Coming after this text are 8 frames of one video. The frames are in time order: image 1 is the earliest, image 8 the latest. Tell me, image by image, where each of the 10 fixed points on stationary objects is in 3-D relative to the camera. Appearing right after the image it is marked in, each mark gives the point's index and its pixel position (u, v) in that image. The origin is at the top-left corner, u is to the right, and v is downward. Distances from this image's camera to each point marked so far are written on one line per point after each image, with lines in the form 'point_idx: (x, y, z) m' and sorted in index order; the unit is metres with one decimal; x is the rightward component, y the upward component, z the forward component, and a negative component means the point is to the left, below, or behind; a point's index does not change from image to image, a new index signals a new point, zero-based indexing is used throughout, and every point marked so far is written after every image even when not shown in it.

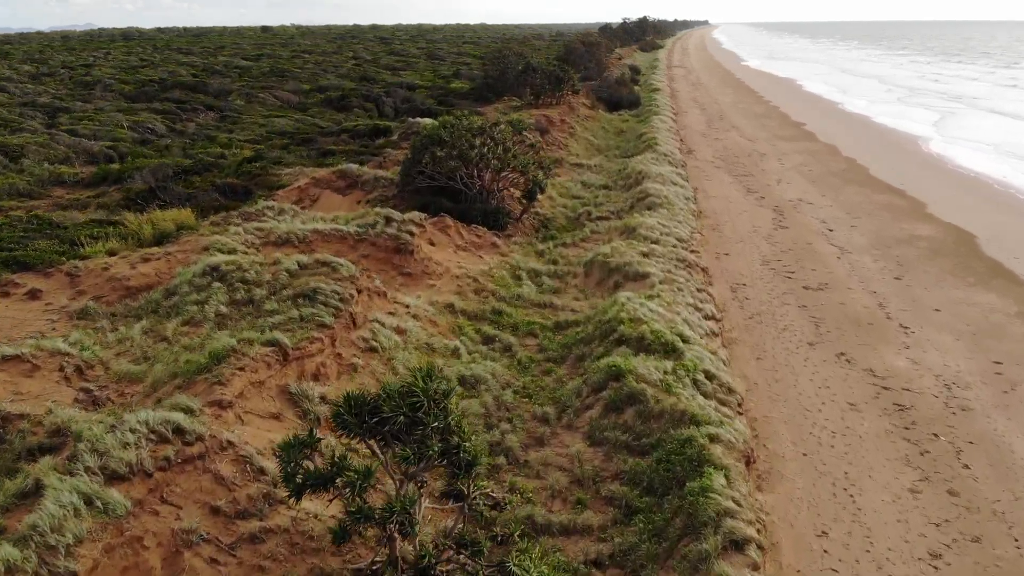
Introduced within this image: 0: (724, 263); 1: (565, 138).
0: (+4.2, +0.5, +11.0) m
1: (+1.9, +5.2, +19.8) m
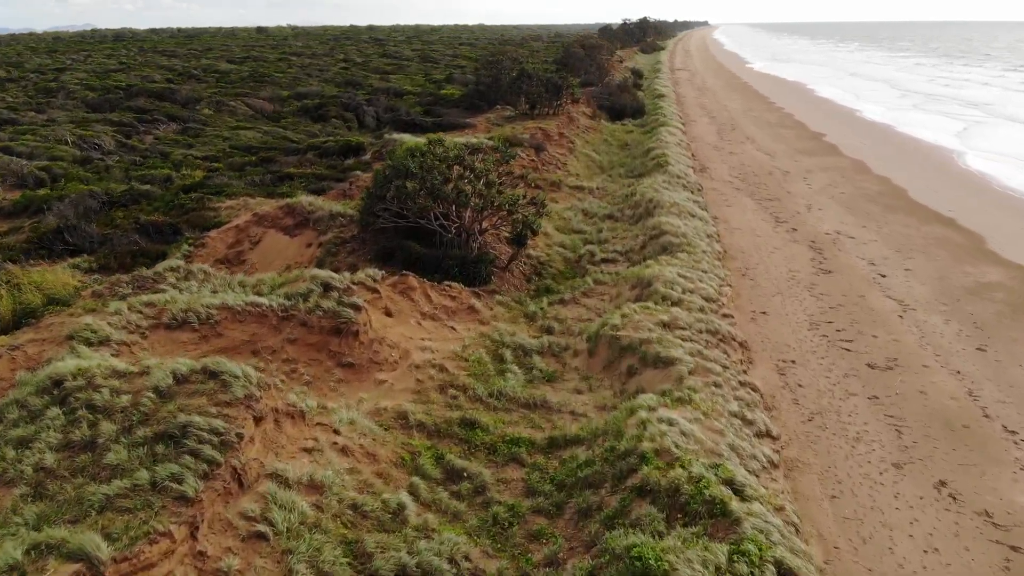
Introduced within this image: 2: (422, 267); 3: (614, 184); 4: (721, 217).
0: (+3.9, -0.6, +8.8) m
1: (+1.6, +4.1, +17.5) m
2: (-1.5, +0.4, +9.3) m
3: (+3.0, +3.0, +16.4) m
4: (+5.1, +1.7, +13.8) m
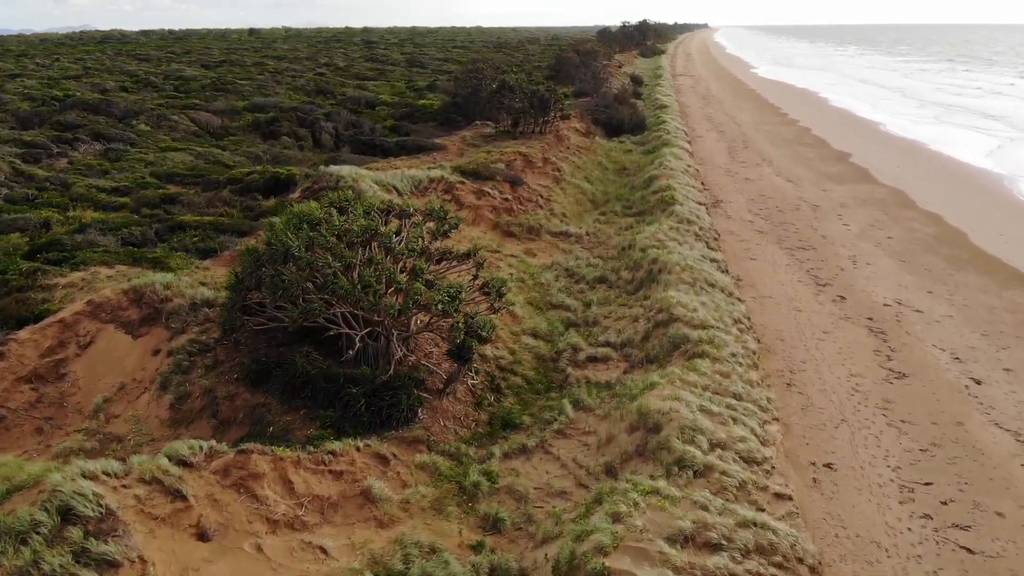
0: (+3.2, -2.2, +5.6) m
1: (+0.9, +2.5, +14.4) m
2: (-2.2, -1.2, +6.2) m
3: (+2.3, +1.5, +13.3) m
4: (+4.4, +0.1, +10.7) m
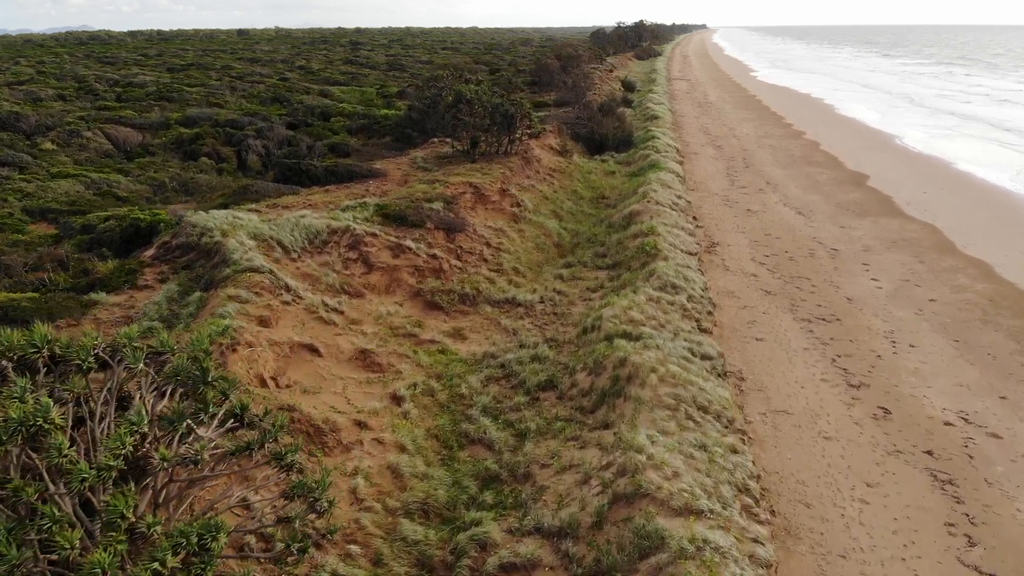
0: (+2.1, -3.6, +2.7) m
1: (-0.3, +1.1, +11.5) m
2: (-3.3, -2.6, +3.2) m
3: (+1.1, 0.0, +10.3) m
4: (+3.2, -1.3, +7.7) m
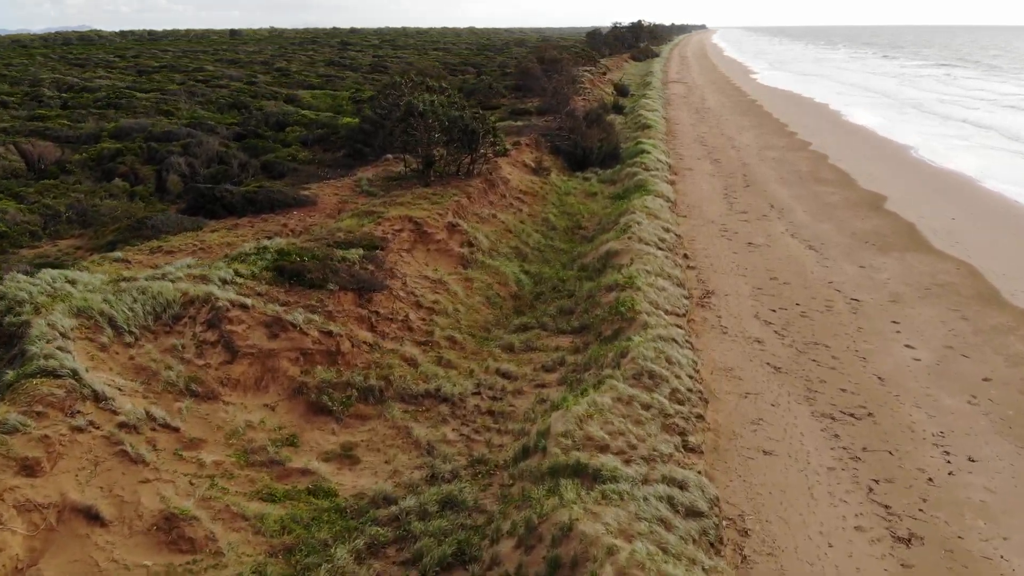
0: (+1.1, -4.7, +0.3) m
1: (-1.2, 0.0, +9.1) m
2: (-4.3, -3.7, +0.8) m
3: (+0.1, -1.1, +7.9) m
4: (+2.3, -2.4, +5.3) m
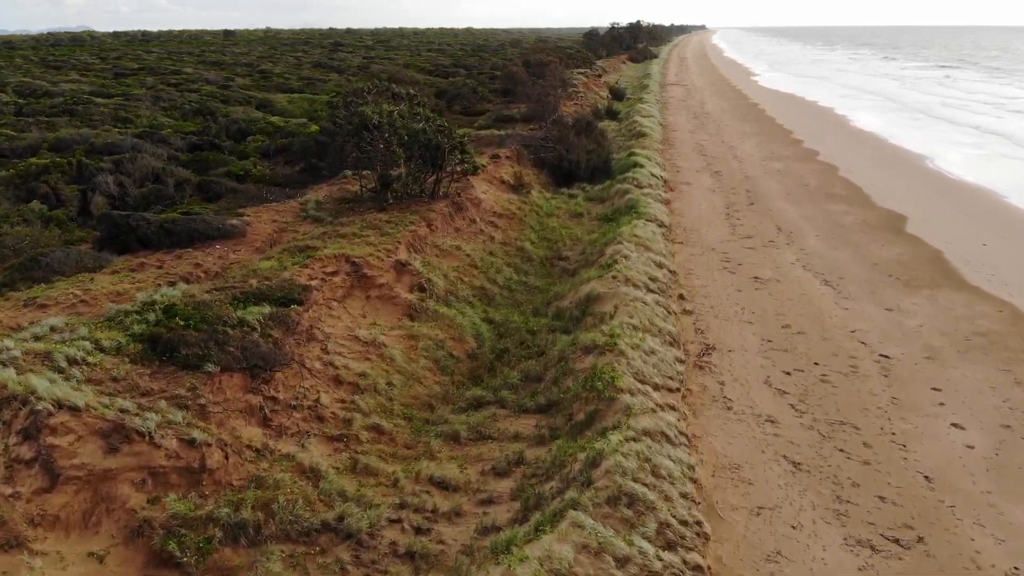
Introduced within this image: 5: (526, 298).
0: (+0.5, -5.6, -1.5) m
1: (-1.9, -0.9, +7.3) m
2: (-4.9, -4.6, -1.0) m
3: (-0.5, -1.9, +6.2) m
4: (+1.7, -3.2, +3.5) m
5: (+0.2, -0.1, +10.0) m
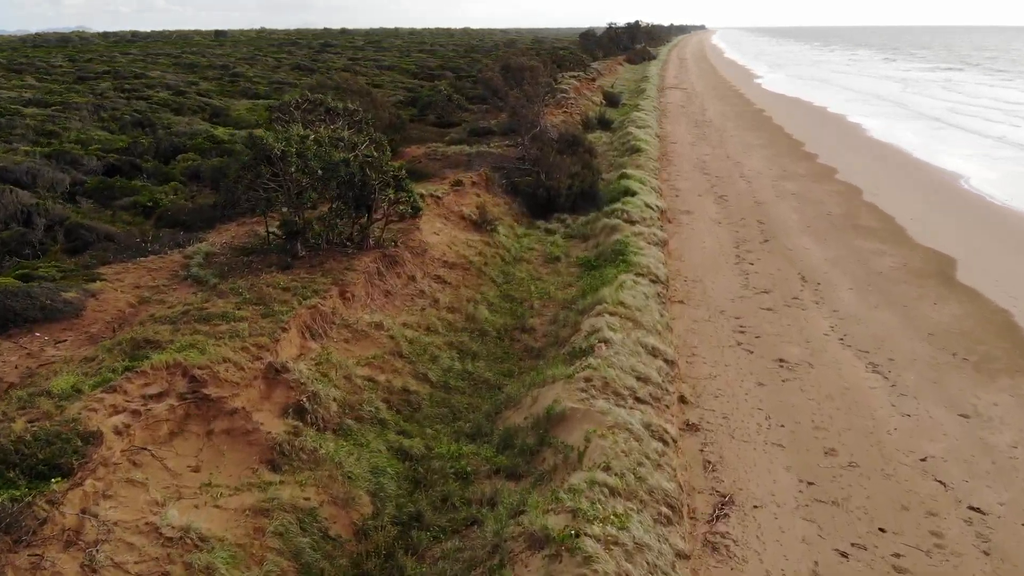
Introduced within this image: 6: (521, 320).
0: (-0.3, -6.9, -4.2) m
1: (-2.7, -2.2, +4.5) m
2: (-5.7, -5.9, -3.7) m
3: (-1.3, -3.2, +3.4) m
4: (+0.9, -4.5, +0.8) m
5: (-0.6, -1.4, +7.3) m
6: (+0.1, -0.5, +9.3) m
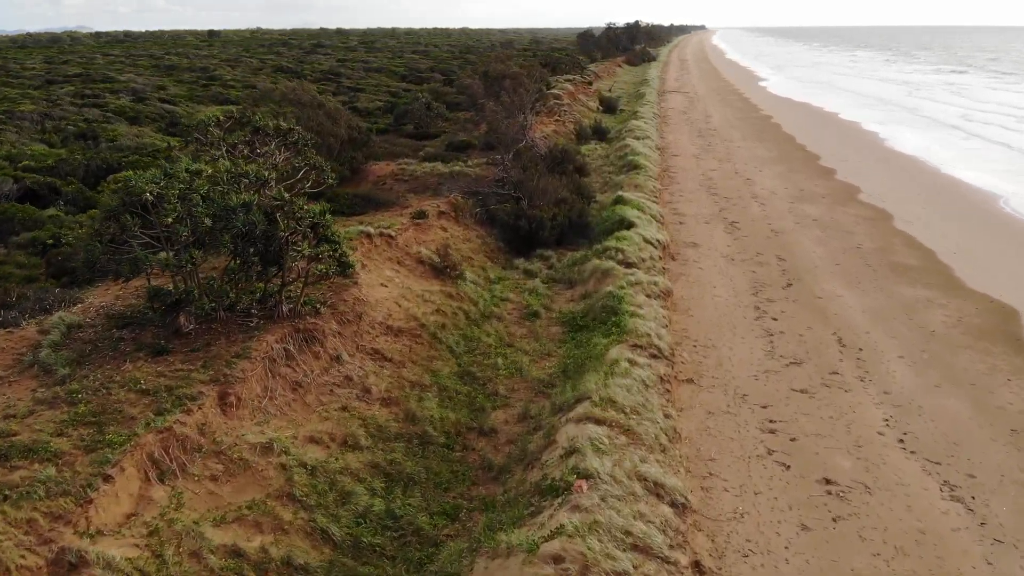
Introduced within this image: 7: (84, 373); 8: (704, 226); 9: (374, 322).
0: (-0.9, -7.9, -6.4) m
1: (-3.2, -3.2, +2.3) m
2: (-6.3, -6.9, -5.9) m
3: (-1.8, -4.3, +1.2) m
4: (+0.3, -5.6, -1.4) m
5: (-1.1, -2.5, +5.1) m
6: (-0.4, -1.6, +7.1) m
7: (-4.7, -1.0, +6.3) m
8: (+4.8, +1.6, +14.2) m
9: (-2.0, -0.5, +8.0) m
